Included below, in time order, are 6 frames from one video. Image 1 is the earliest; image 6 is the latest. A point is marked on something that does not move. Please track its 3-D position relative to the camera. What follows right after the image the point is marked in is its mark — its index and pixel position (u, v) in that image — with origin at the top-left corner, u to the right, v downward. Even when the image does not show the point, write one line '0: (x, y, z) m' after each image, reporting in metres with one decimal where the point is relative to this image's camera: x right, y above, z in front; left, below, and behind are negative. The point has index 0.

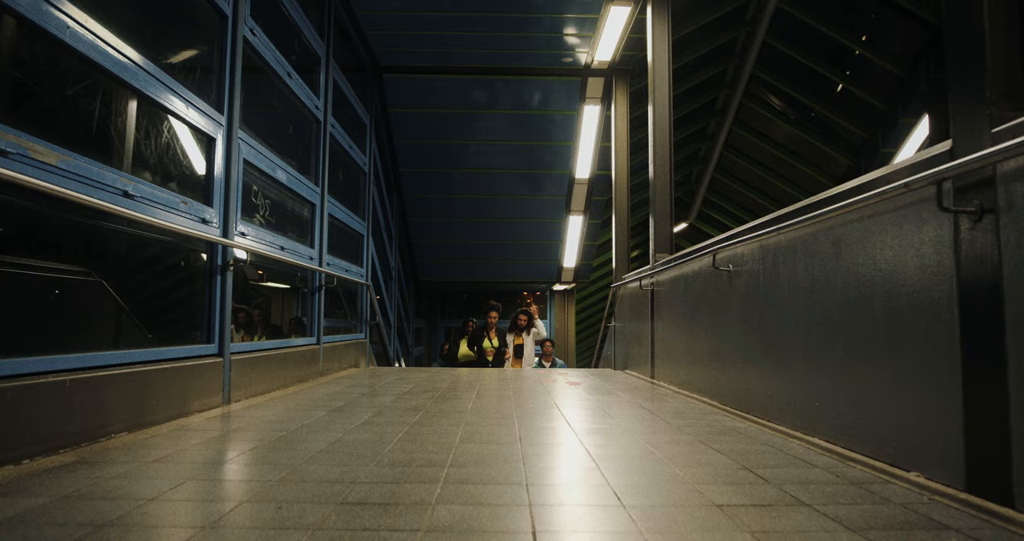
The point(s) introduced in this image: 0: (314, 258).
0: (-1.7, +0.1, +5.6) m
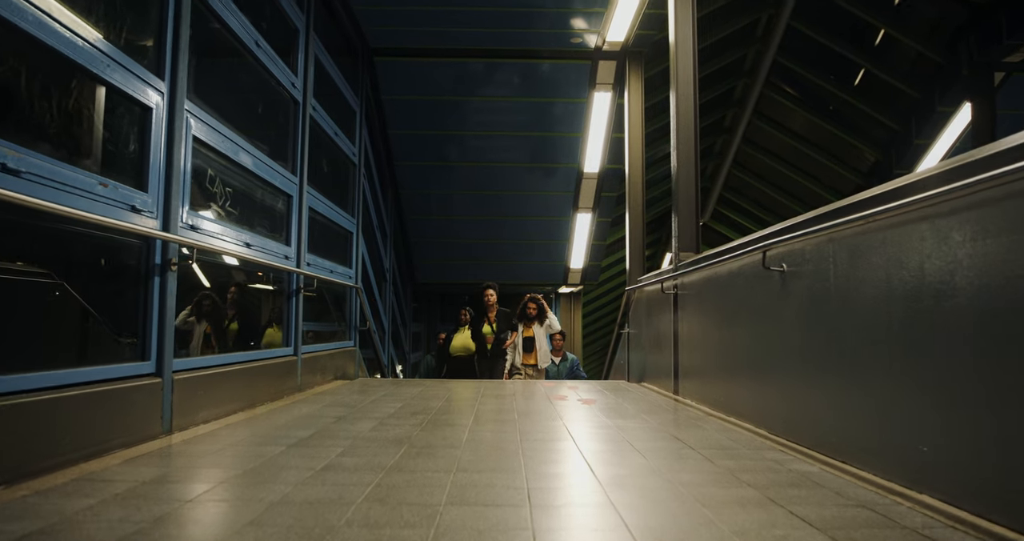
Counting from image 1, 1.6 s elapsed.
0: (-1.6, +0.1, +4.9) m
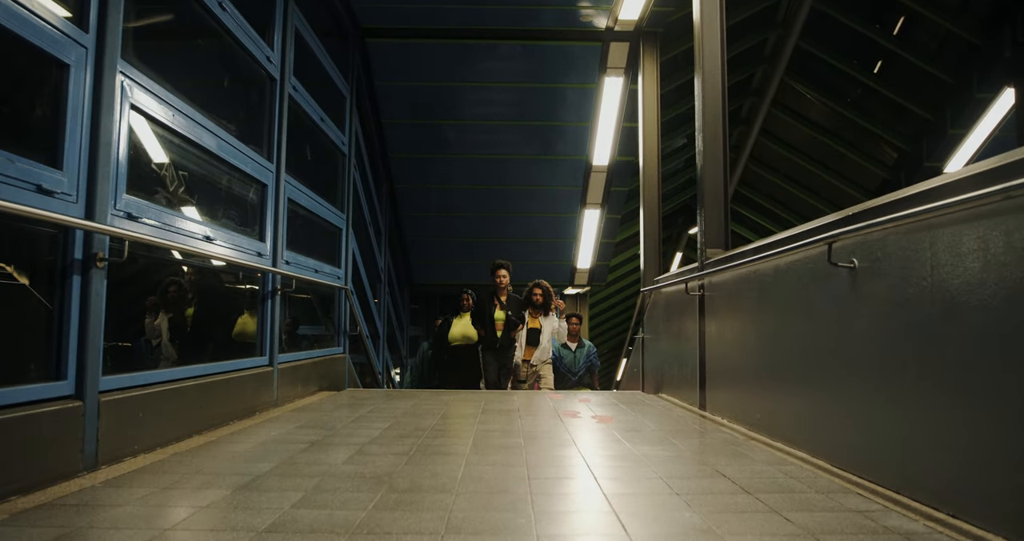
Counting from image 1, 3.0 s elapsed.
0: (-1.6, +0.1, +4.4) m
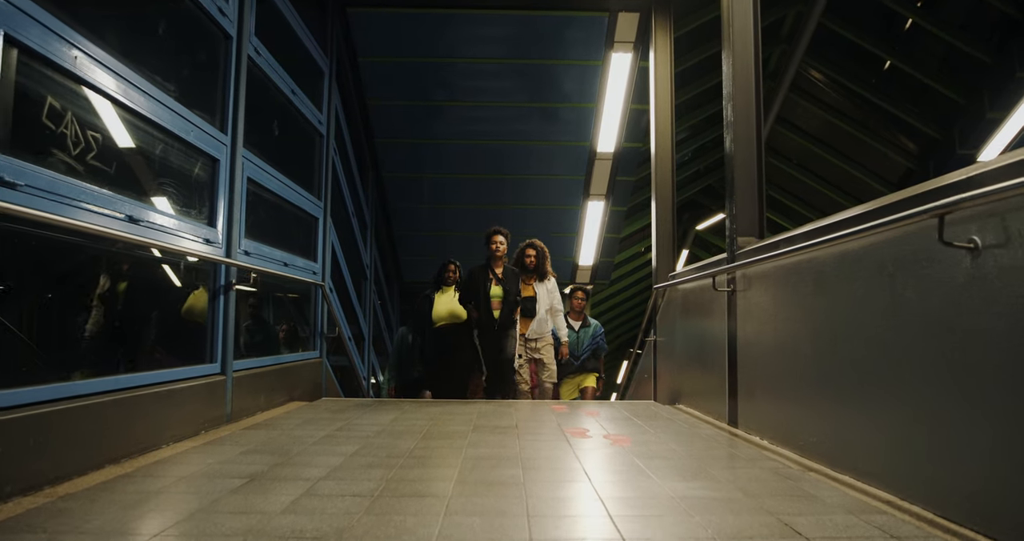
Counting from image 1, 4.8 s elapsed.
0: (-1.6, +0.1, +3.7) m
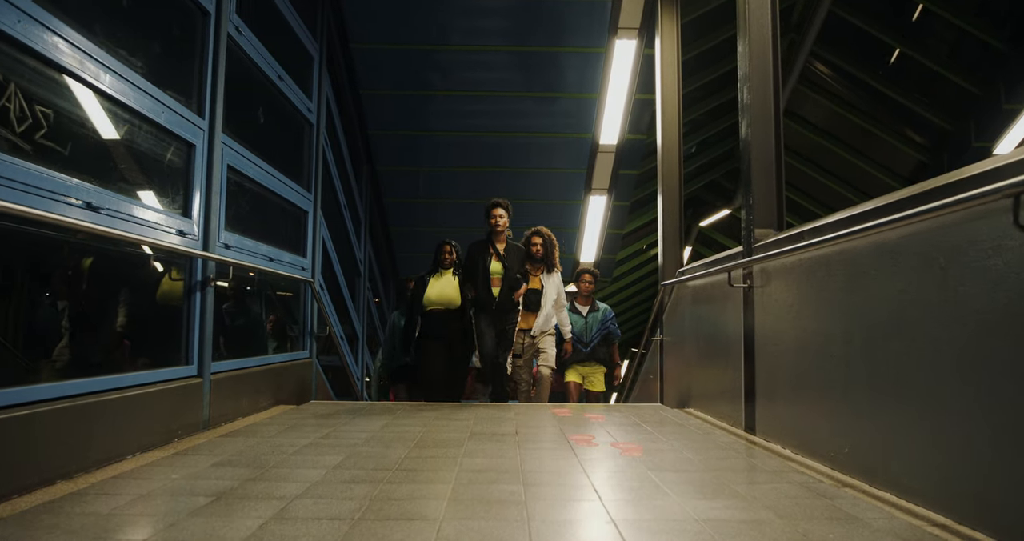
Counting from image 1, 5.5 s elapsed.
0: (-1.6, +0.2, +3.4) m
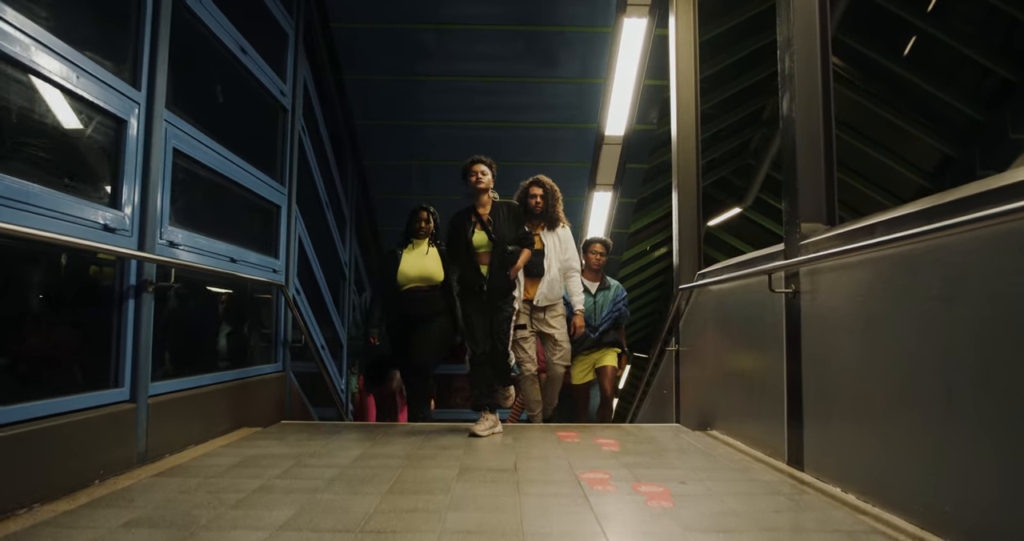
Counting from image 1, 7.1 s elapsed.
0: (-1.6, +0.2, +2.8) m
